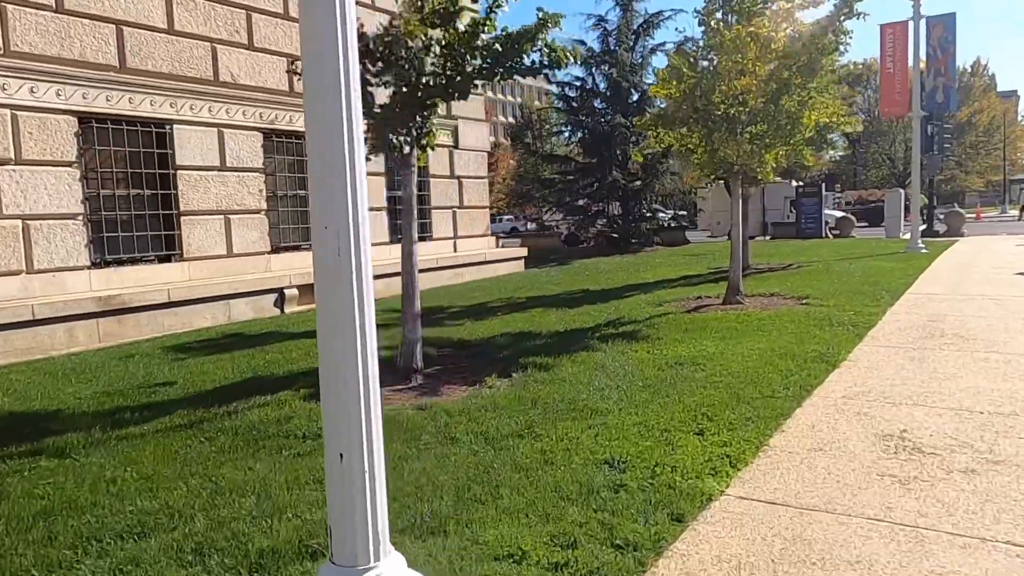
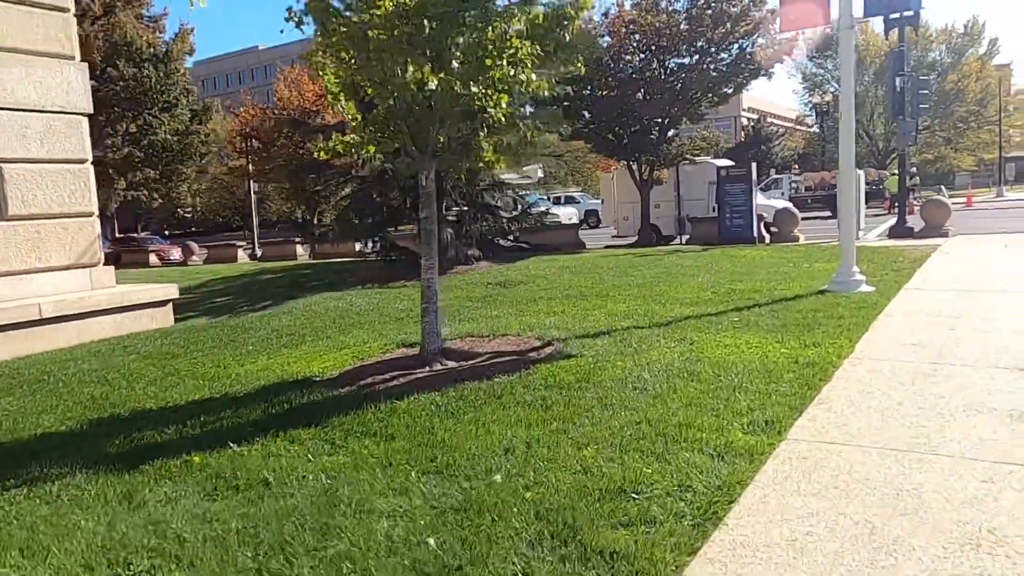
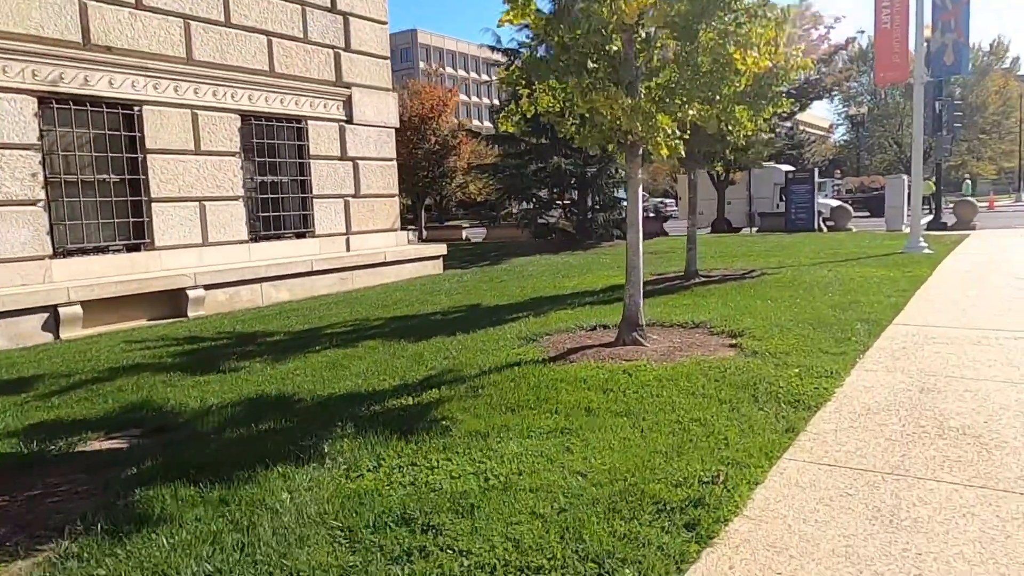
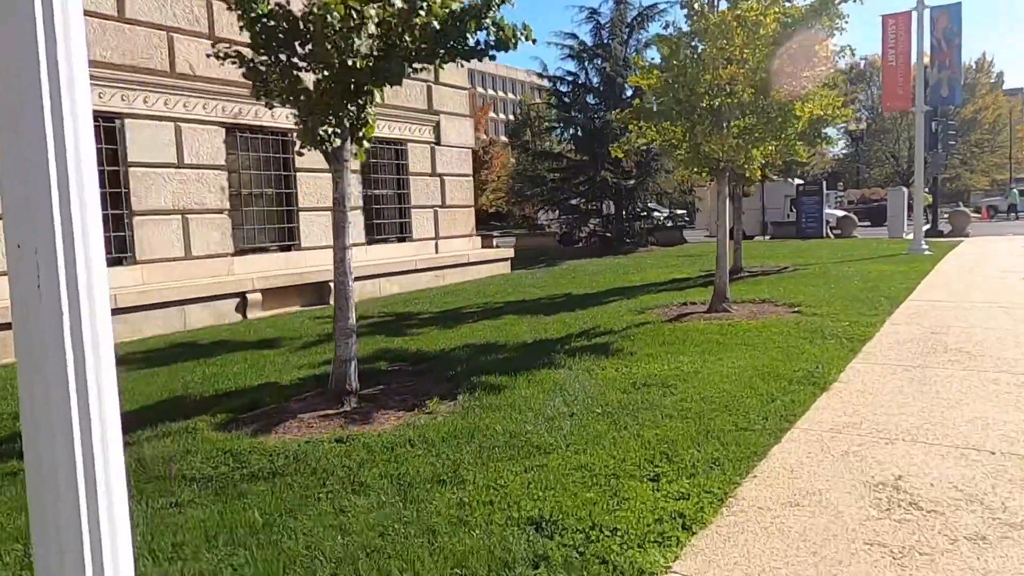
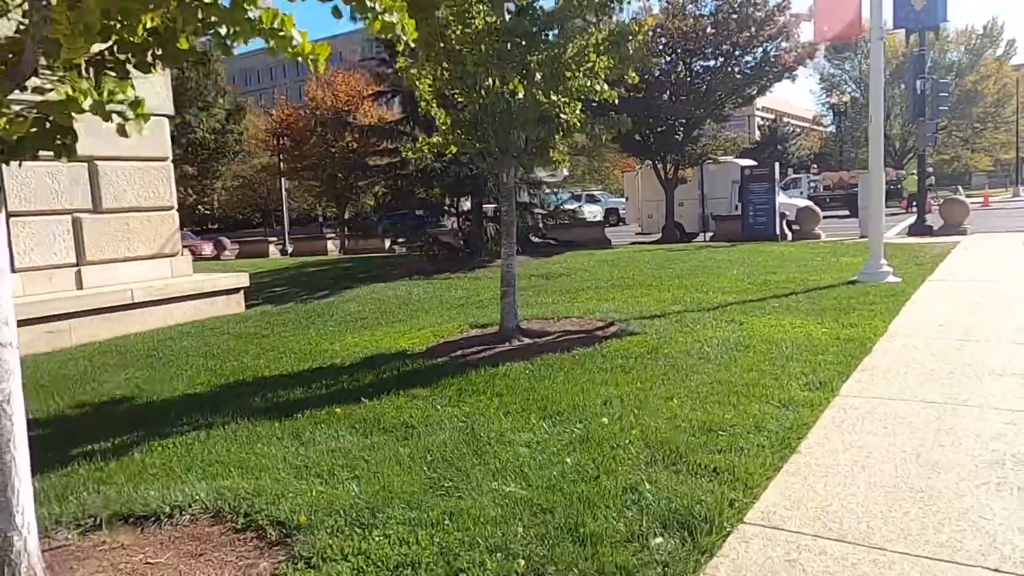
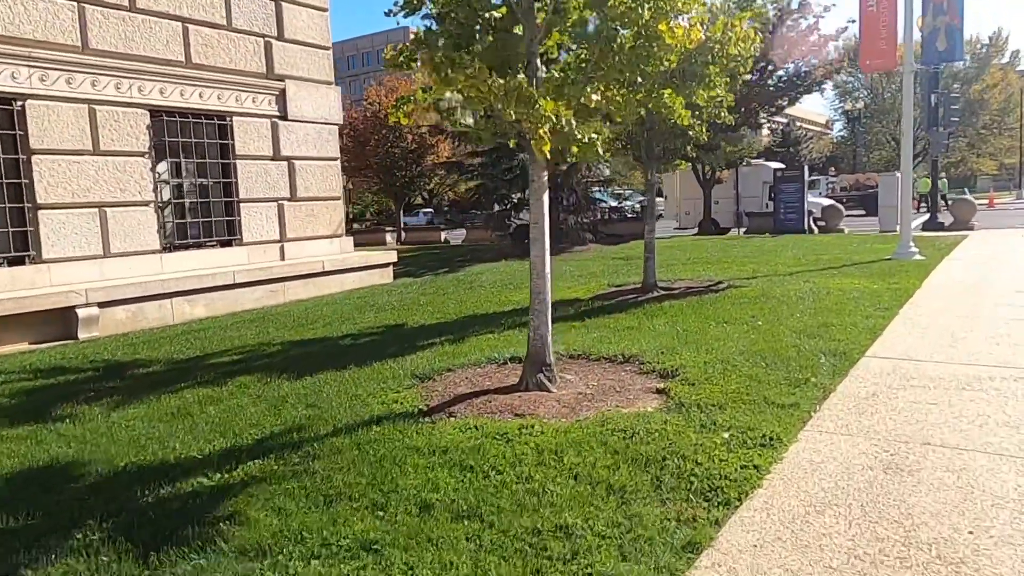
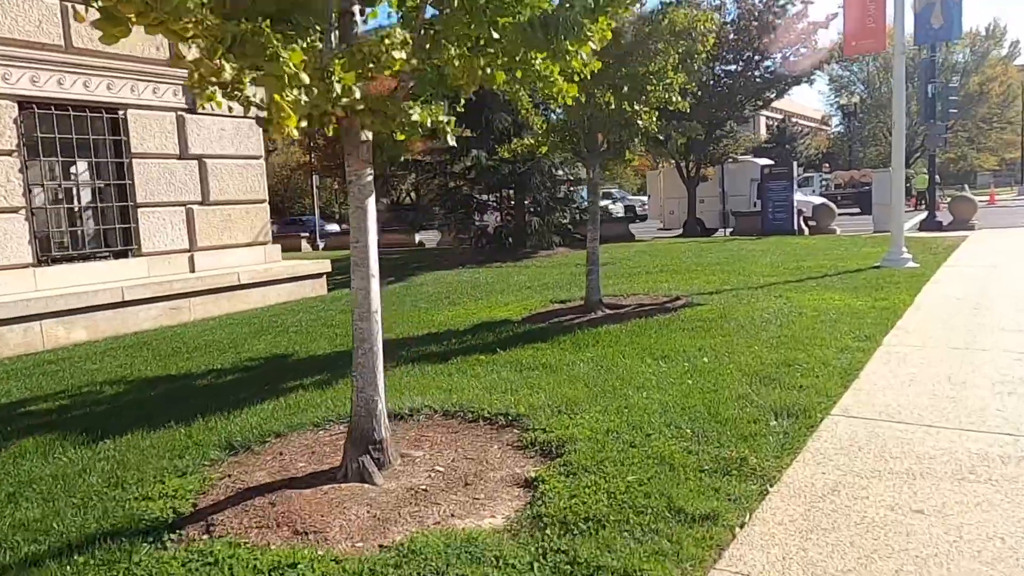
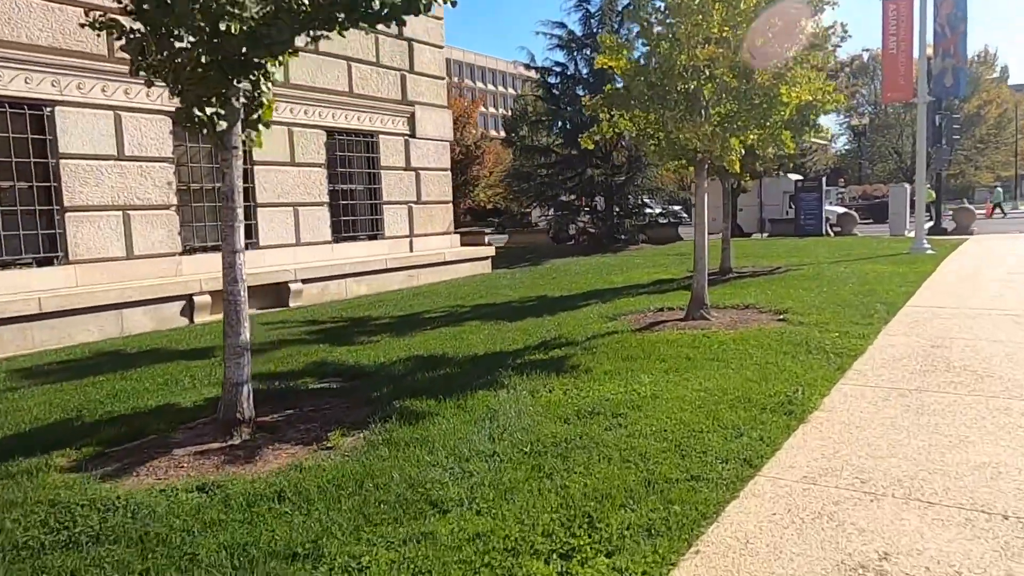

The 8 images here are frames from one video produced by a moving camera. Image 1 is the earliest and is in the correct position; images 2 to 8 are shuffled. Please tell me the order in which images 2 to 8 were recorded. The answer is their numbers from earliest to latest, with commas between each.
4, 8, 3, 6, 7, 5, 2
